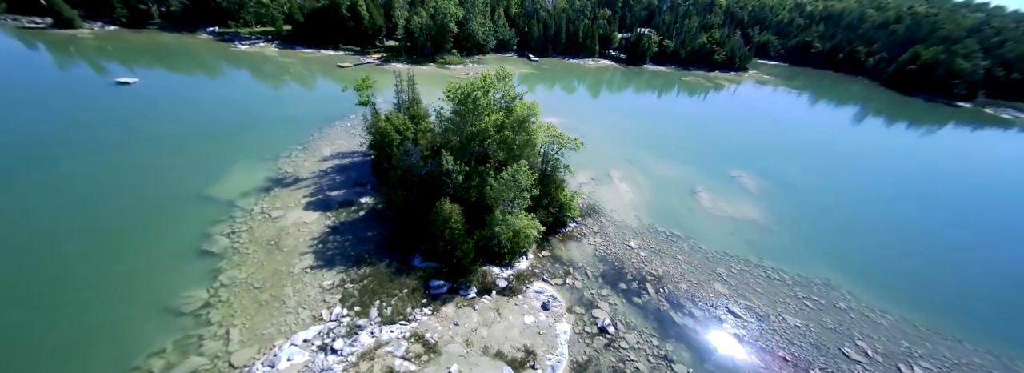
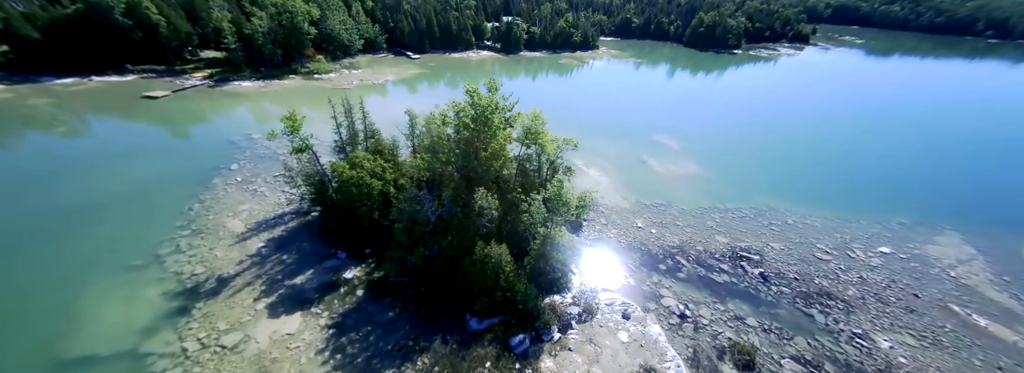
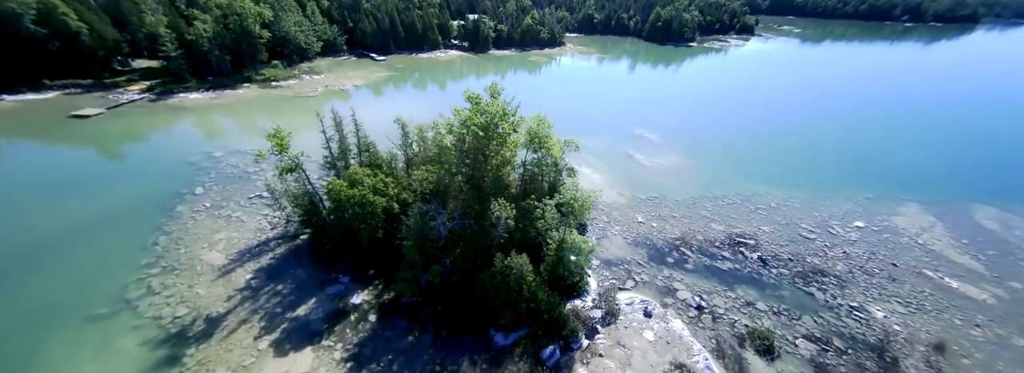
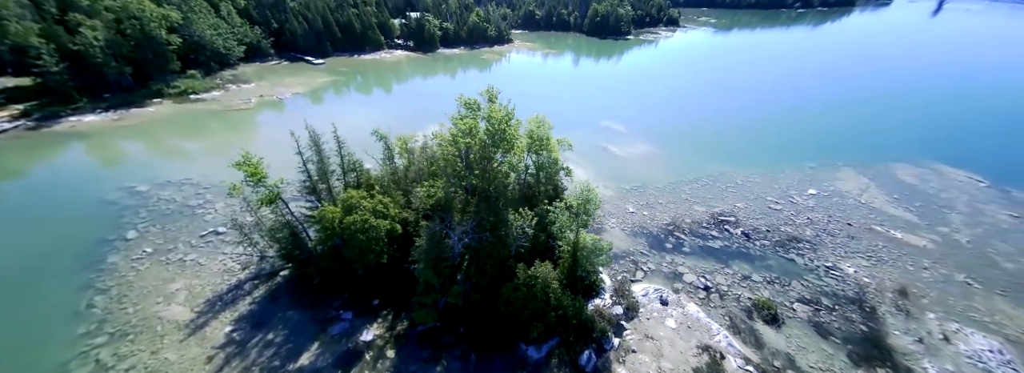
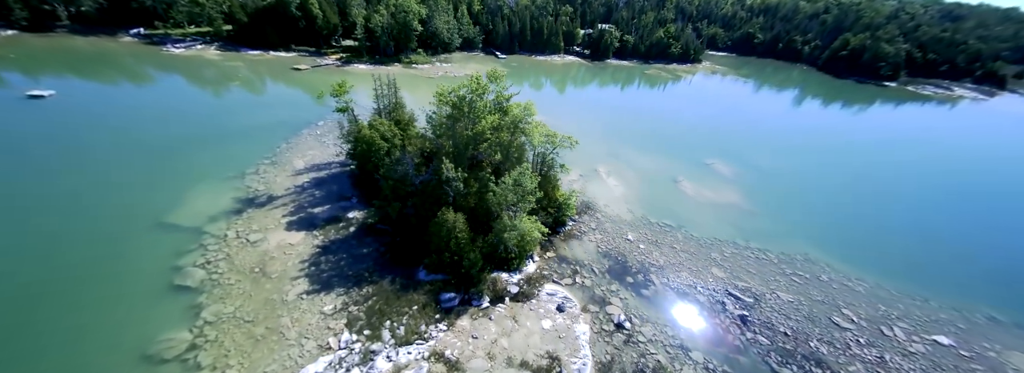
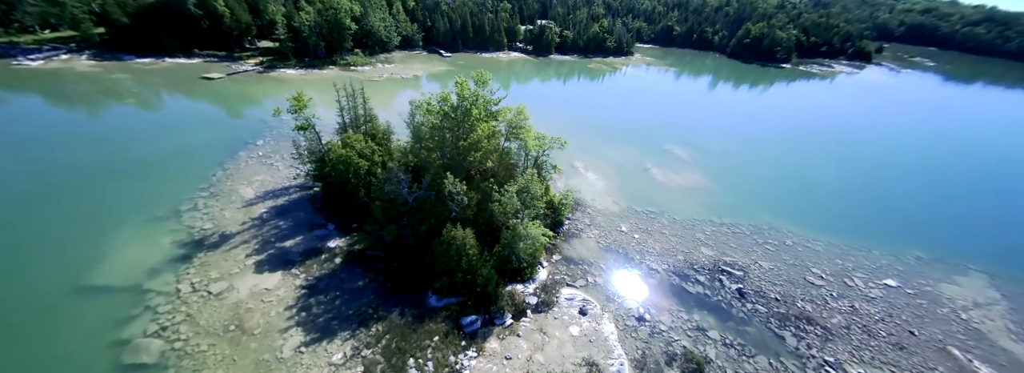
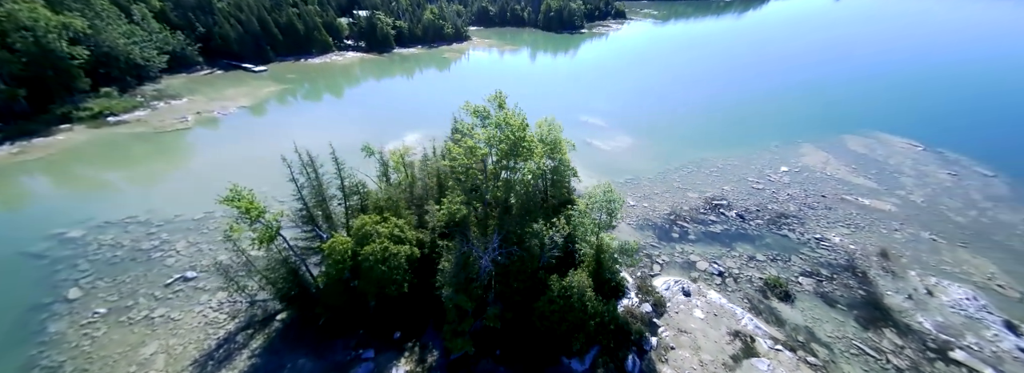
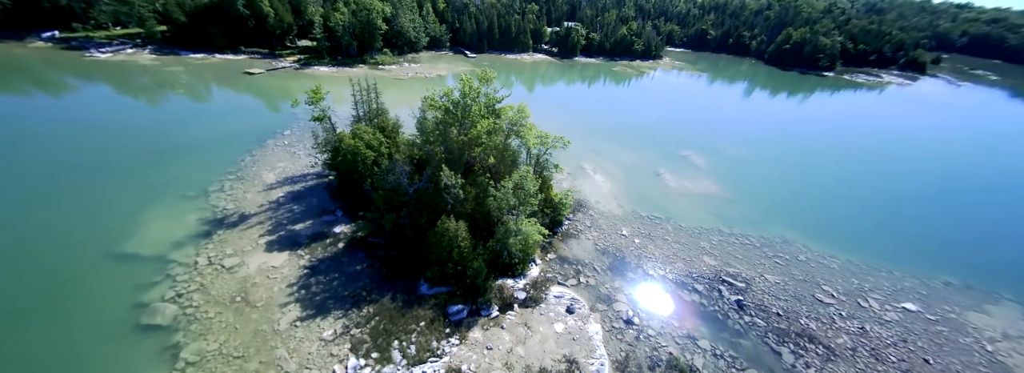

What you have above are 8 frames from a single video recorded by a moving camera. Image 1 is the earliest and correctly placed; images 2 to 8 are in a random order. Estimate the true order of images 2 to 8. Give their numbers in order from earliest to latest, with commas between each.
5, 8, 6, 2, 3, 4, 7
